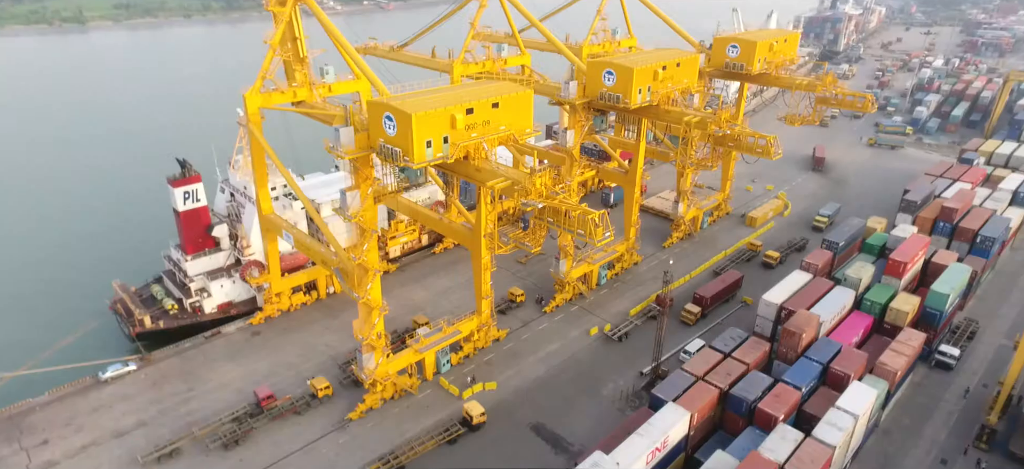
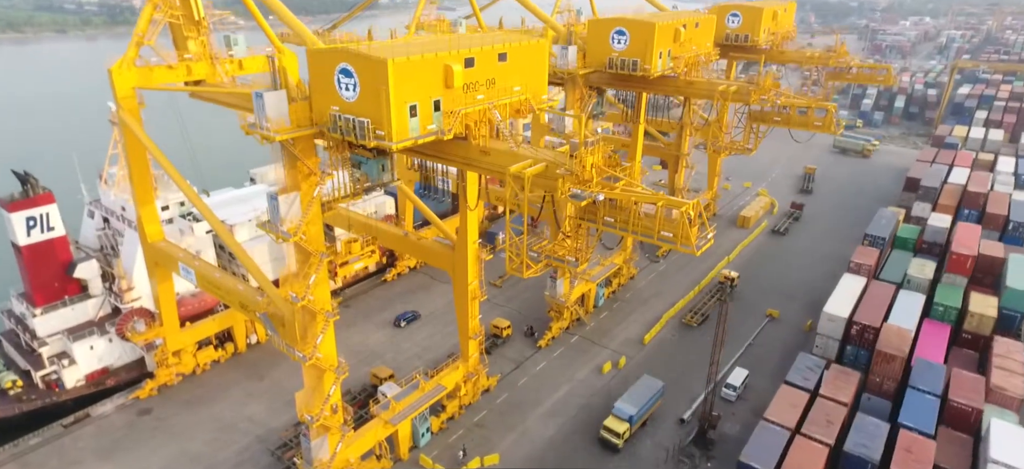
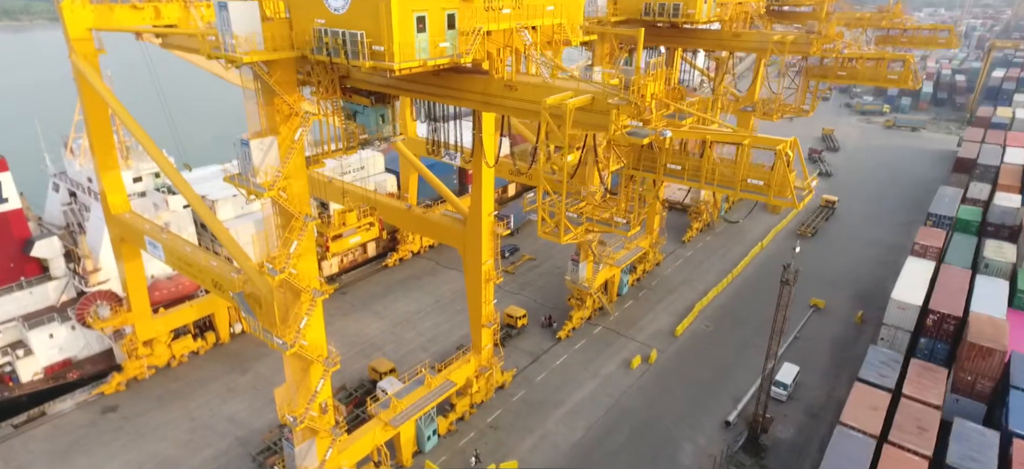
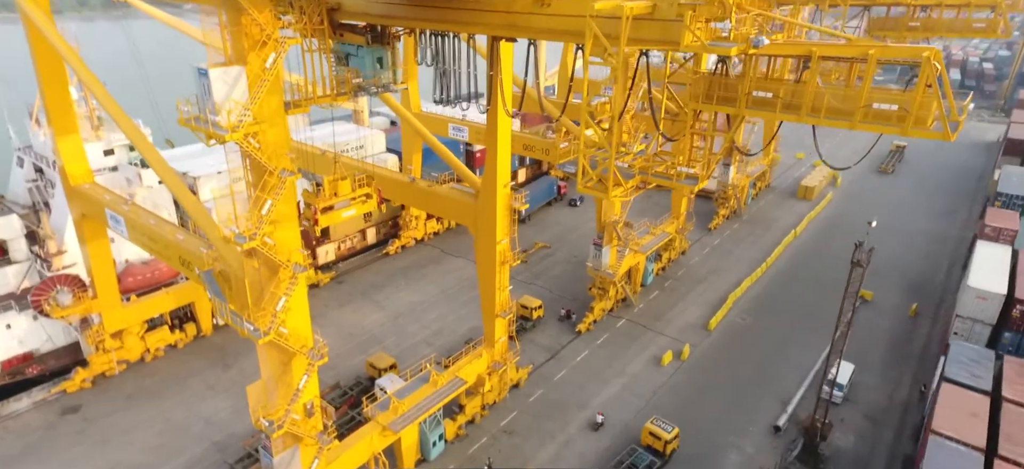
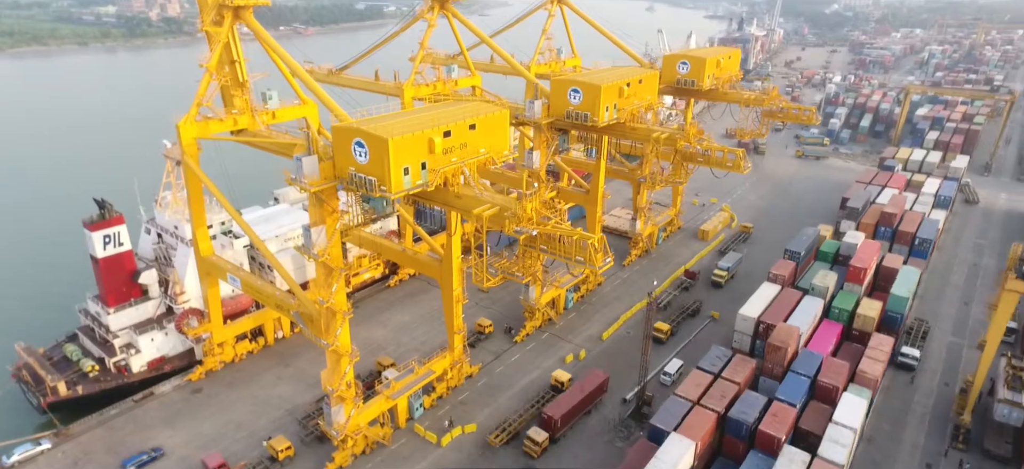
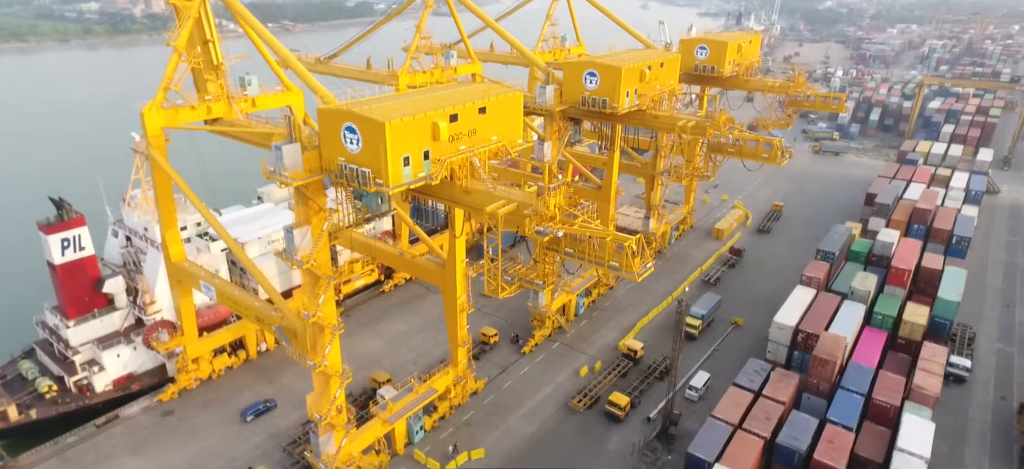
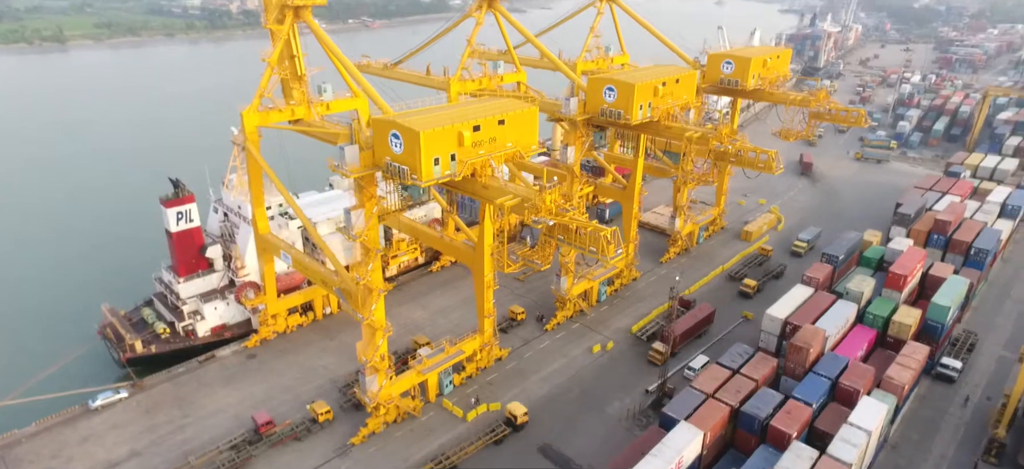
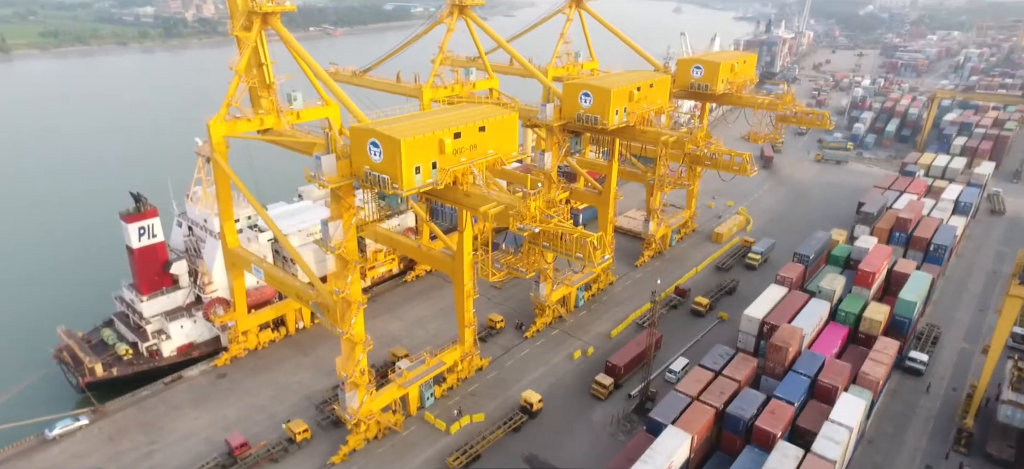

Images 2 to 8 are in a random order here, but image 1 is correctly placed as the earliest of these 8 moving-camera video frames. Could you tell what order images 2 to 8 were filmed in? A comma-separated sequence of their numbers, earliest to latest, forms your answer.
7, 8, 5, 6, 2, 3, 4
